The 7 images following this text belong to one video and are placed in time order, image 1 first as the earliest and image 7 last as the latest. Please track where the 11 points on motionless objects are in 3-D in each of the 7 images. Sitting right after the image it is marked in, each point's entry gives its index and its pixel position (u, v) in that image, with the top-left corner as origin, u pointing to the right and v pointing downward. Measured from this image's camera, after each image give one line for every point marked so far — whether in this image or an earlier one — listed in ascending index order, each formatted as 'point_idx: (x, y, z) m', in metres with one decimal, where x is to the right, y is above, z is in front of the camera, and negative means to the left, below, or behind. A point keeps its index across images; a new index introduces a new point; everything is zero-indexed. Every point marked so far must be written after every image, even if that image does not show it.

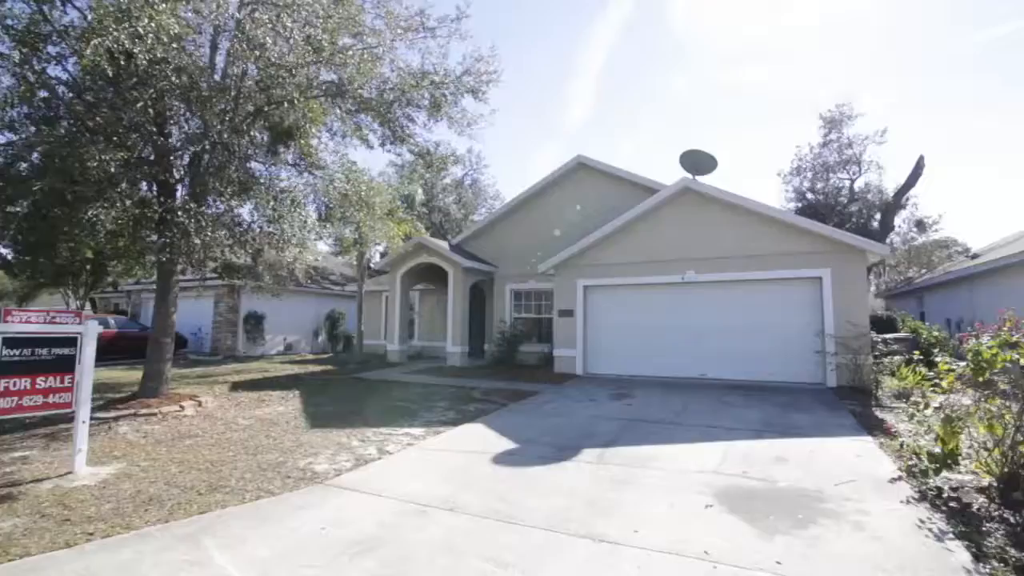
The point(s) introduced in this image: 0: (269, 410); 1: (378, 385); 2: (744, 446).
0: (-5.2, -2.6, +8.5) m
1: (-3.7, -2.7, +11.1) m
2: (+3.5, -2.4, +5.9) m
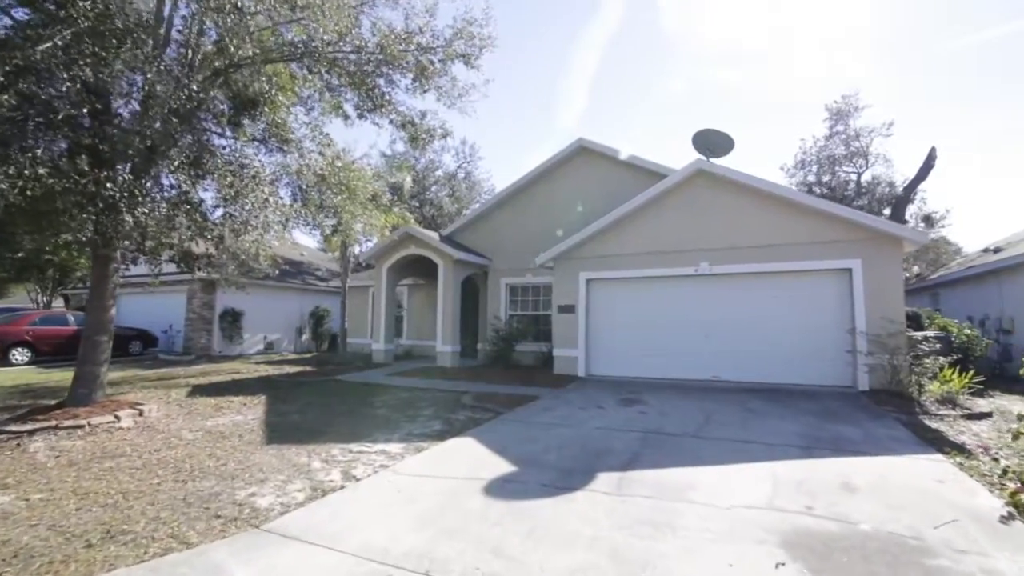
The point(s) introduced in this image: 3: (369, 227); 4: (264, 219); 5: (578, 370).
0: (-5.2, -2.4, +7.2) m
1: (-3.8, -2.5, +9.9) m
2: (+3.4, -2.2, +4.8) m
3: (-4.1, +1.7, +11.3) m
4: (-5.9, +1.6, +9.0) m
5: (+1.9, -2.4, +11.6) m
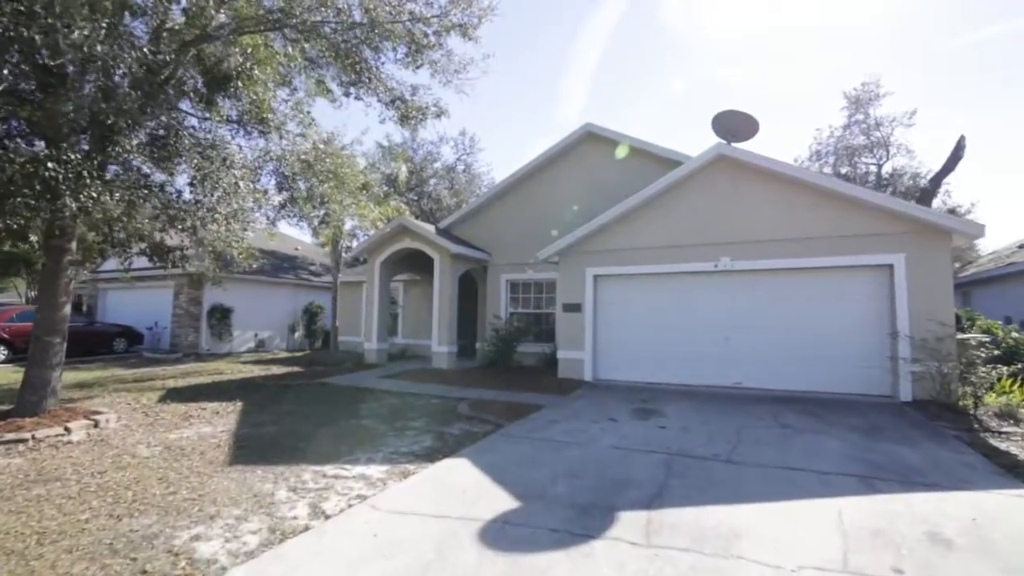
0: (-5.2, -2.3, +6.4) m
1: (-3.8, -2.4, +9.1) m
2: (+3.4, -2.2, +4.0) m
3: (-4.0, +1.8, +10.5) m
4: (-5.8, +1.7, +8.1) m
5: (+2.0, -2.3, +10.7) m
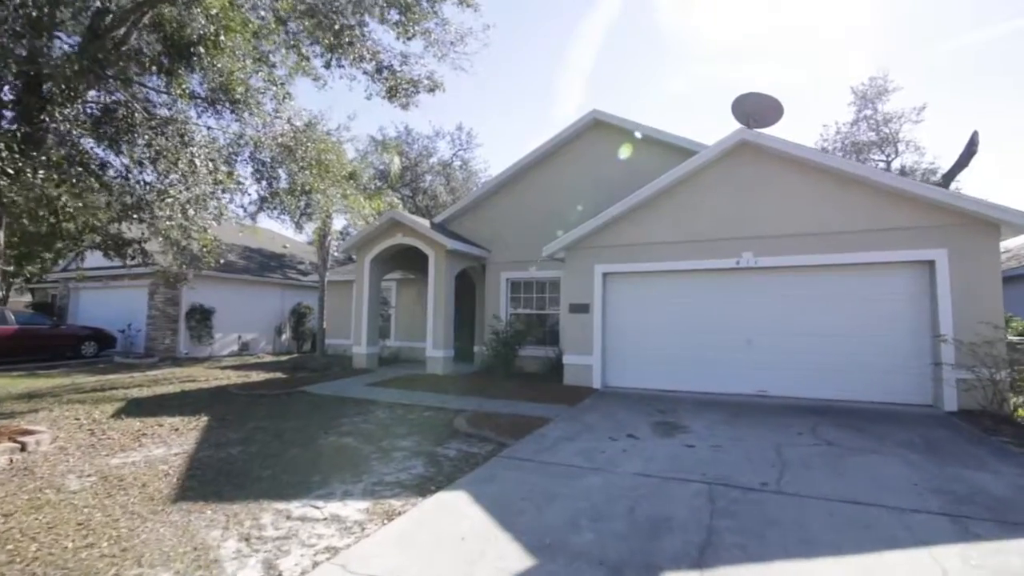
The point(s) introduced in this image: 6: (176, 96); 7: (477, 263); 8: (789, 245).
0: (-5.1, -2.3, +5.4) m
1: (-3.7, -2.4, +8.1) m
2: (+3.5, -2.2, +3.1) m
3: (-4.0, +1.9, +9.5) m
4: (-5.8, +1.8, +7.2) m
5: (+2.0, -2.3, +9.8) m
6: (-5.9, +3.4, +7.0) m
7: (-1.1, +0.8, +12.9) m
8: (+6.0, +0.9, +8.7) m
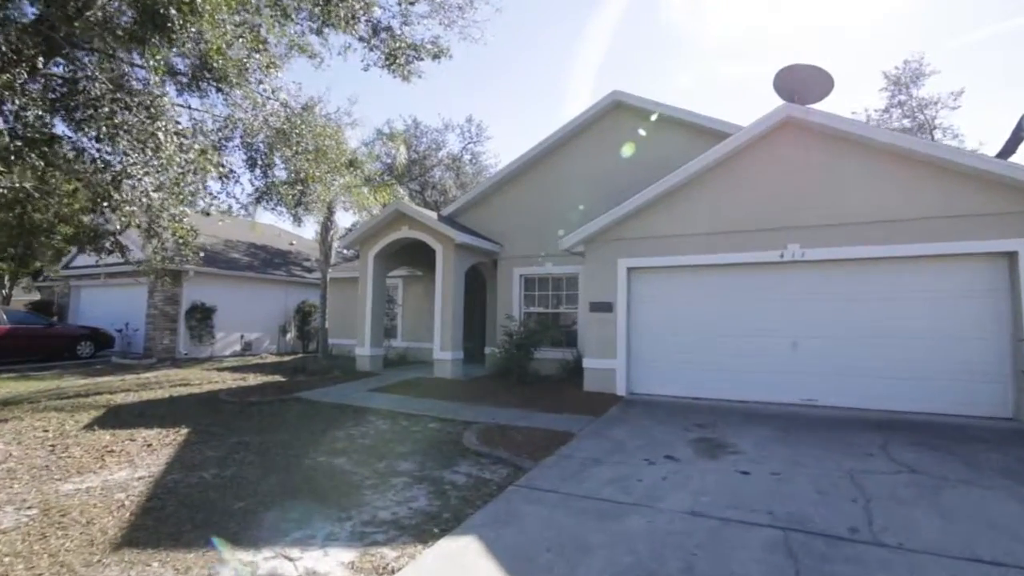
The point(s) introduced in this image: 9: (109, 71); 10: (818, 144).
0: (-4.9, -2.2, +4.7) m
1: (-3.4, -2.3, +7.4) m
2: (+3.7, -2.1, +2.1) m
3: (-3.6, +1.9, +8.7) m
4: (-5.5, +1.8, +6.4) m
5: (+2.4, -2.2, +8.9) m
6: (-5.6, +3.5, +6.2) m
7: (-0.7, +0.9, +12.1) m
8: (+6.3, +1.0, +7.6) m
9: (-6.0, +3.2, +5.9) m
10: (+6.0, +2.8, +7.8) m
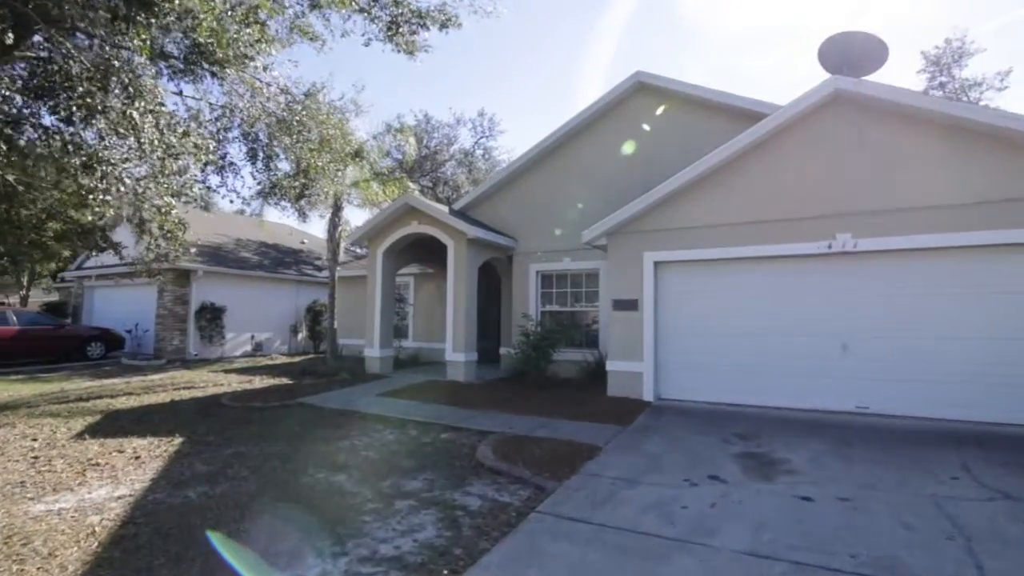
0: (-4.7, -2.2, +4.2) m
1: (-3.1, -2.3, +6.8) m
2: (+3.8, -2.1, +1.4) m
3: (-3.3, +2.0, +8.2) m
4: (-5.3, +1.8, +5.9) m
5: (+2.7, -2.2, +8.2) m
6: (-5.4, +3.5, +5.7) m
7: (-0.3, +0.9, +11.4) m
8: (+6.6, +1.1, +6.8) m
9: (-5.8, +3.2, +5.5) m
10: (+6.3, +2.9, +7.0) m
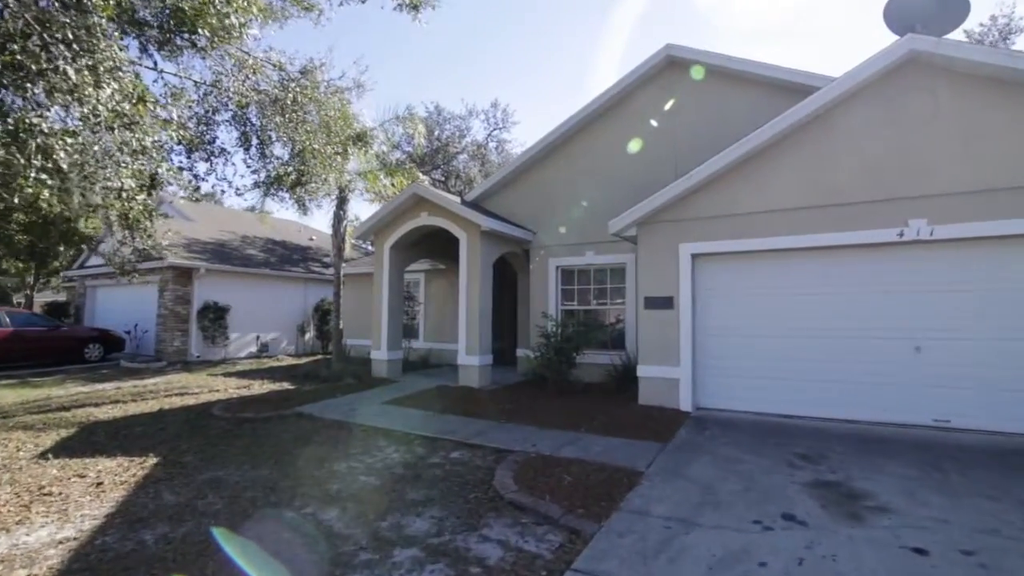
0: (-4.4, -2.2, +3.5) m
1: (-2.8, -2.2, +6.1) m
2: (+4.0, -2.0, +0.4) m
3: (-3.0, +2.0, +7.4) m
4: (-5.0, +1.8, +5.2) m
5: (+3.1, -2.1, +7.2) m
6: (-5.1, +3.5, +5.0) m
7: (+0.1, +1.0, +10.6) m
8: (+6.9, +1.2, +5.7) m
9: (-5.5, +3.3, +4.8) m
10: (+6.6, +3.0, +5.9) m
